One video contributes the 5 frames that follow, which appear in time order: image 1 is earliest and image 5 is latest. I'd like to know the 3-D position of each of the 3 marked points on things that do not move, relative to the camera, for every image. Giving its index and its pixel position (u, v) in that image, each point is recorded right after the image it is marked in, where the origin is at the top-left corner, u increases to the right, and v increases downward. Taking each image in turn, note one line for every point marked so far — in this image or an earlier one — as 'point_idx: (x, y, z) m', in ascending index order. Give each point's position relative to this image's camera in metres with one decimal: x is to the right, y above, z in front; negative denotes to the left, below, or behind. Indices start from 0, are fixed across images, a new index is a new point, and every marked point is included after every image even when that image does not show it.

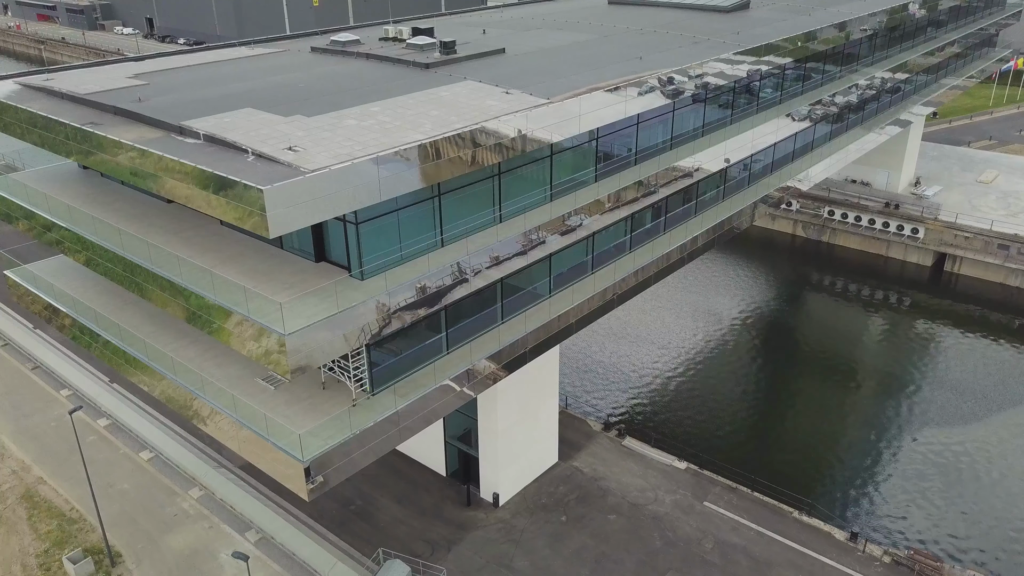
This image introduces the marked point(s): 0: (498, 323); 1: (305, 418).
0: (-0.3, -0.8, +16.6) m
1: (-4.0, -2.5, +13.7) m
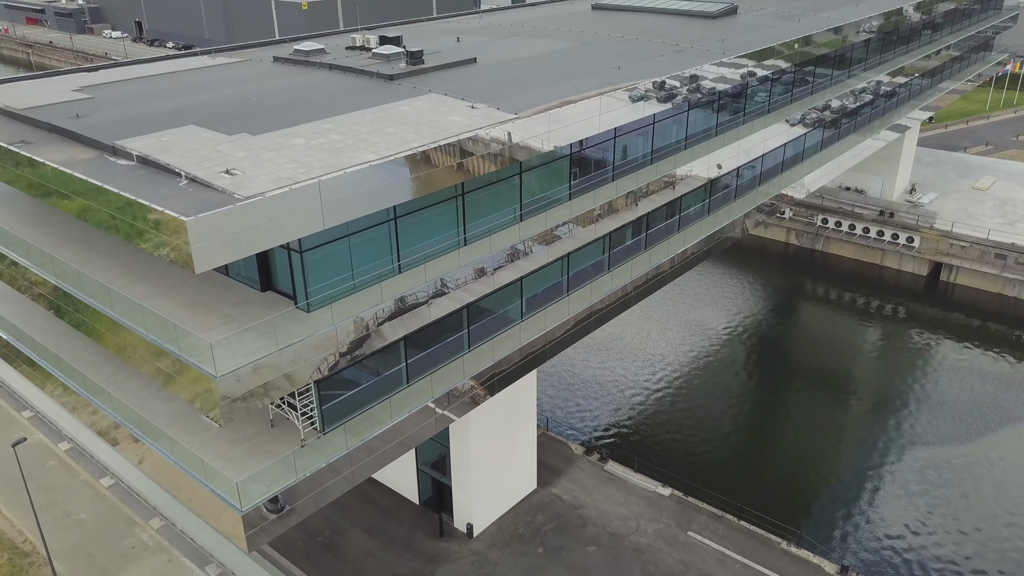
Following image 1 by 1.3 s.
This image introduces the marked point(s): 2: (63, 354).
0: (-1.1, -1.4, +15.6) m
1: (-4.8, -3.1, +12.7) m
2: (-9.8, -1.4, +15.2) m
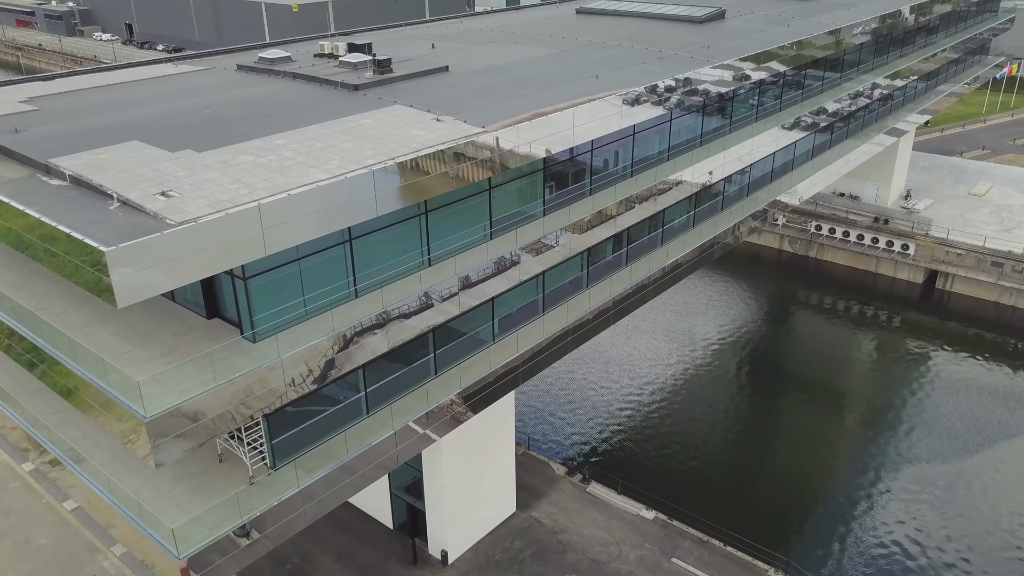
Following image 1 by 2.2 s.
0: (-1.7, -1.9, +14.8) m
1: (-5.4, -3.6, +11.9) m
2: (-10.4, -1.9, +14.4) m
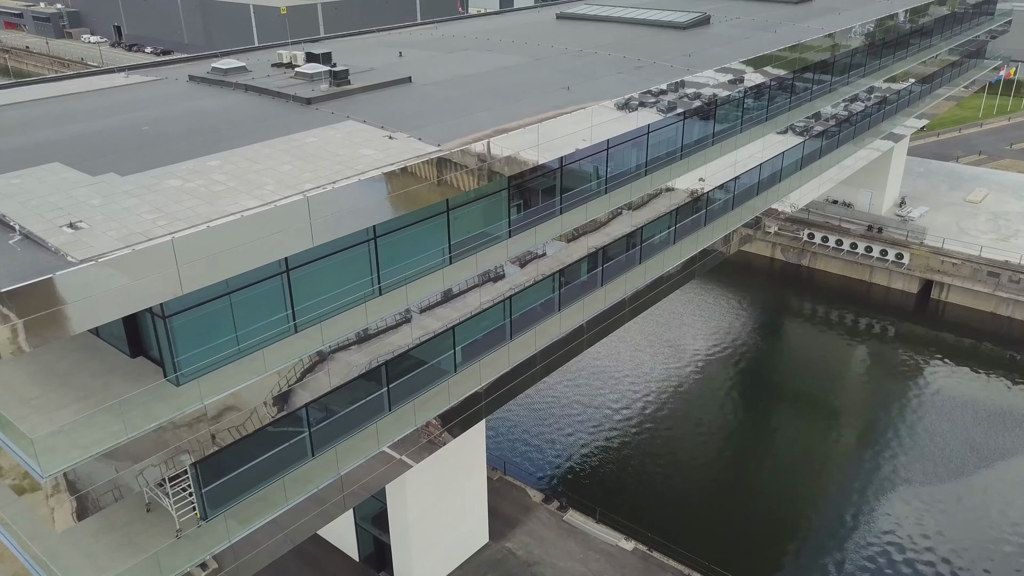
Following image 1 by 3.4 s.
0: (-2.5, -2.5, +13.8) m
1: (-6.2, -4.2, +10.9) m
2: (-11.2, -2.5, +13.4) m
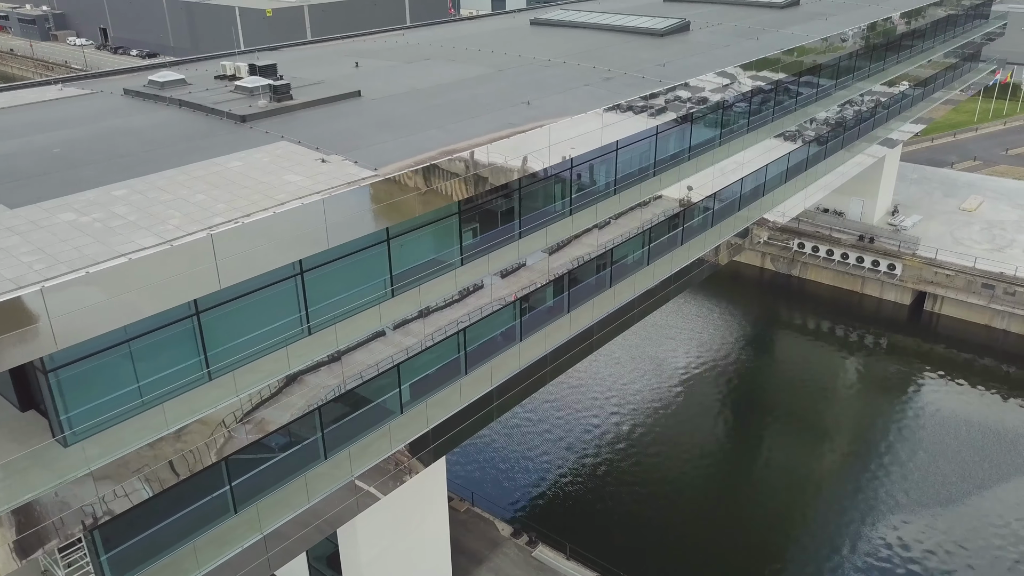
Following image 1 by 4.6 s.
0: (-3.5, -3.1, +12.7) m
1: (-7.2, -4.8, +9.8) m
2: (-12.2, -3.2, +12.2) m
